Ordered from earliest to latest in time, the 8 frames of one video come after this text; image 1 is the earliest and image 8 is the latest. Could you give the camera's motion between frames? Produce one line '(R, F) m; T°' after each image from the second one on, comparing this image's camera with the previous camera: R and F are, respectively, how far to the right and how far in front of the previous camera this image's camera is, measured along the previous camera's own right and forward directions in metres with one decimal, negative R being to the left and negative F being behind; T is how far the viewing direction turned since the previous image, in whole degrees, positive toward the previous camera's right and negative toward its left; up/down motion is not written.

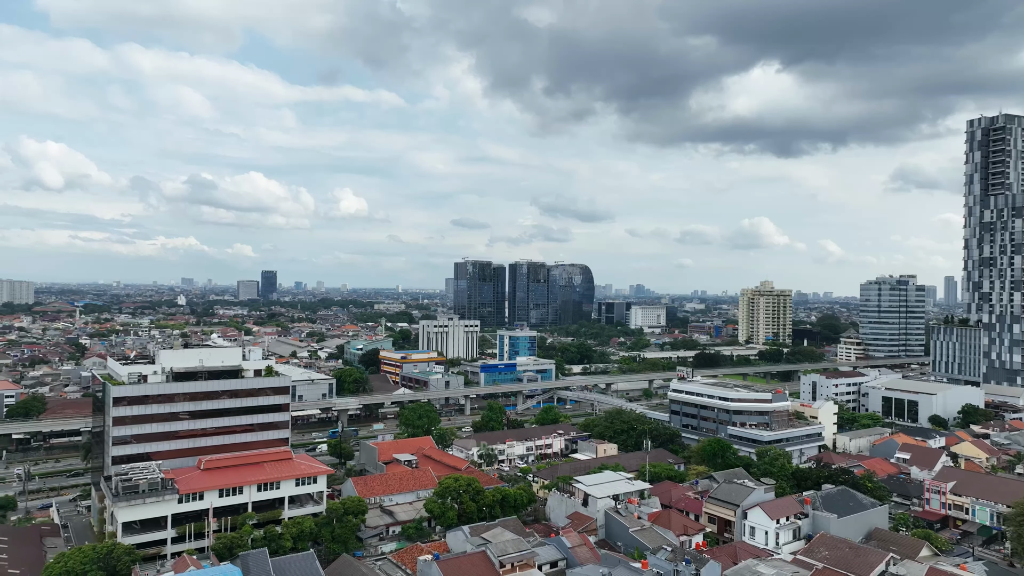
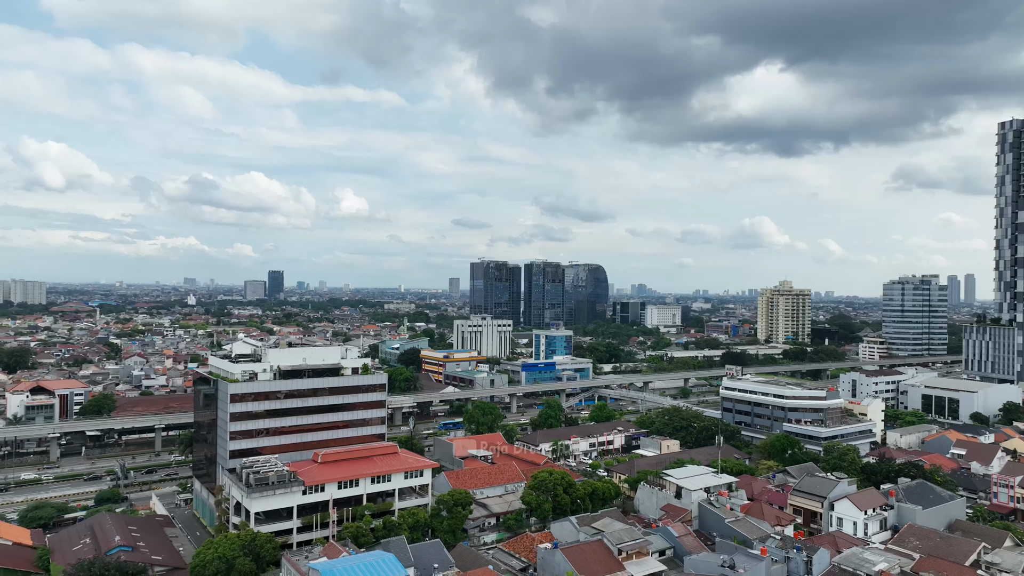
(-6.0, -1.2) m; 0°
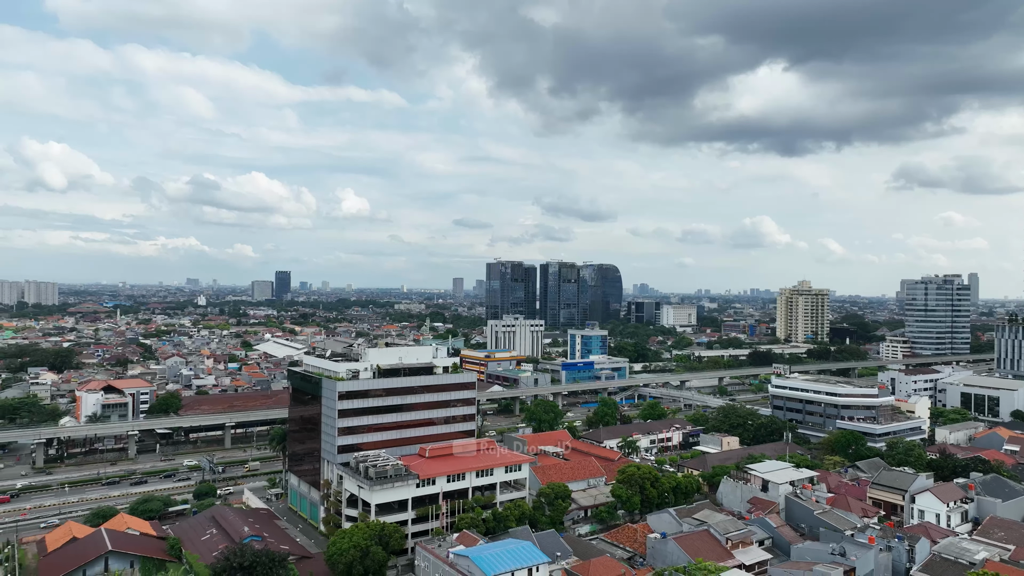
(-6.0, -1.2) m; 0°
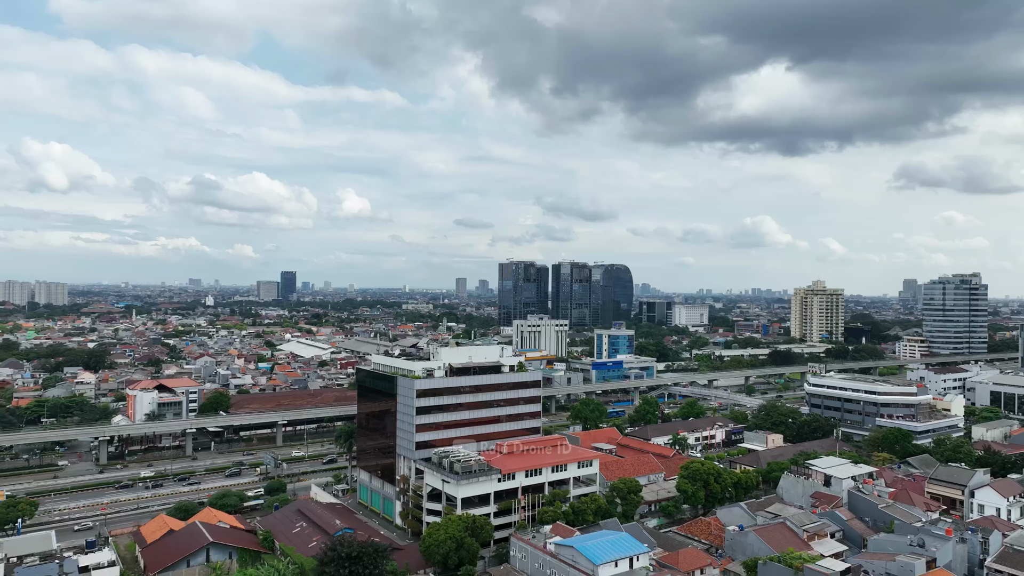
(-4.7, -0.9) m; 0°
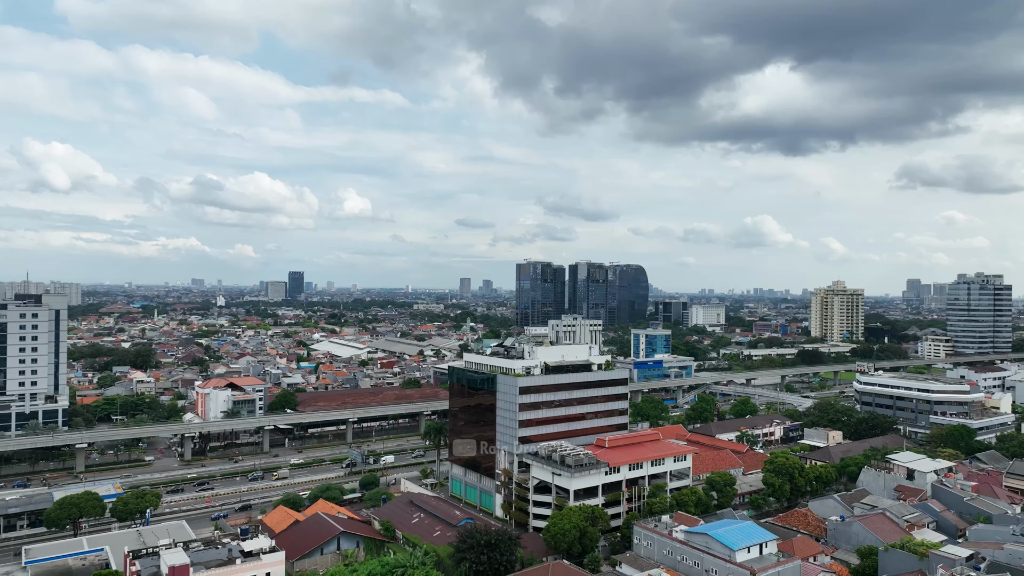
(-6.6, -1.3) m; 0°
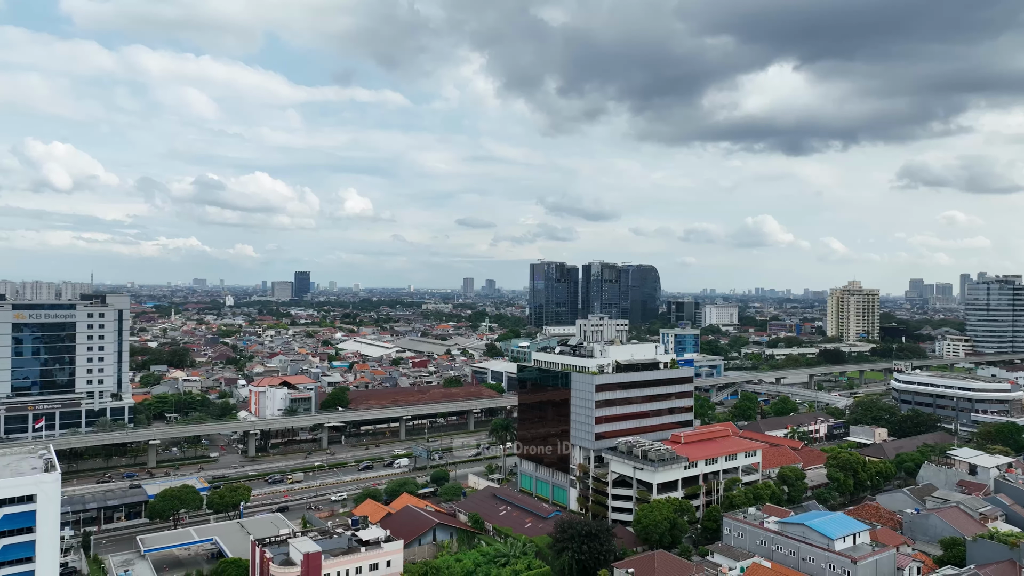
(-5.3, -1.0) m; 0°
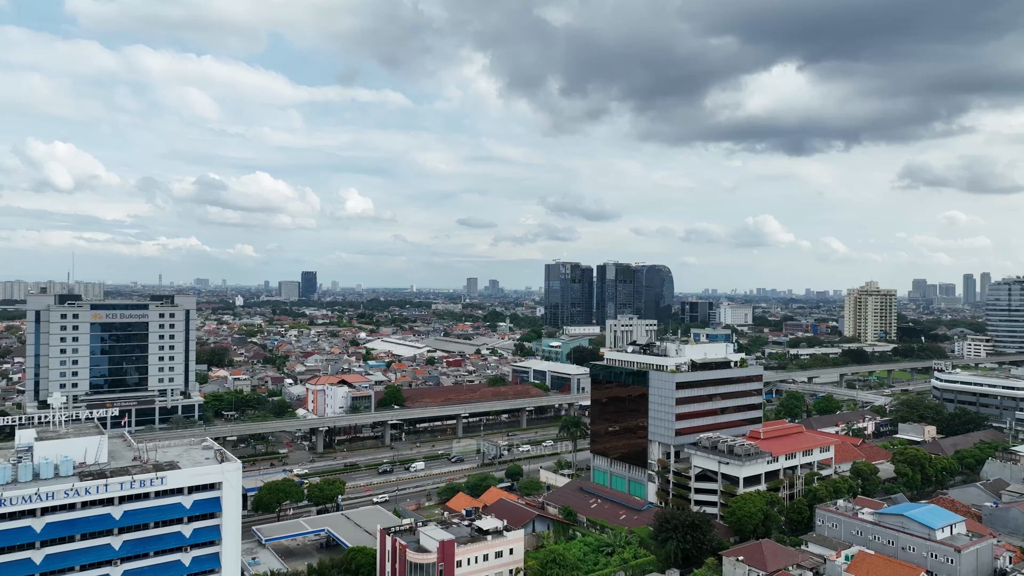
(-6.0, -1.1) m; 0°
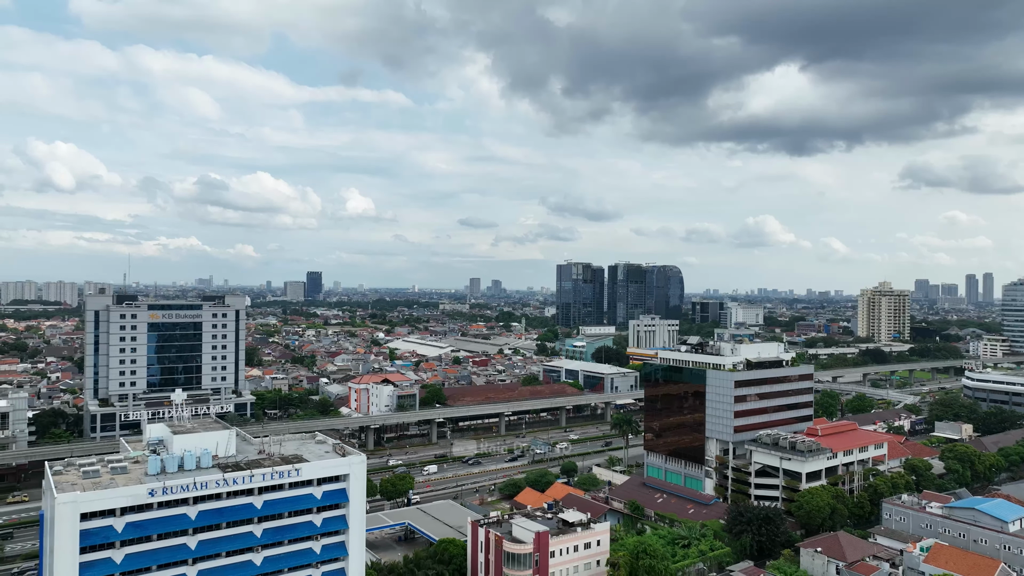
(-4.6, -0.9) m; 0°
